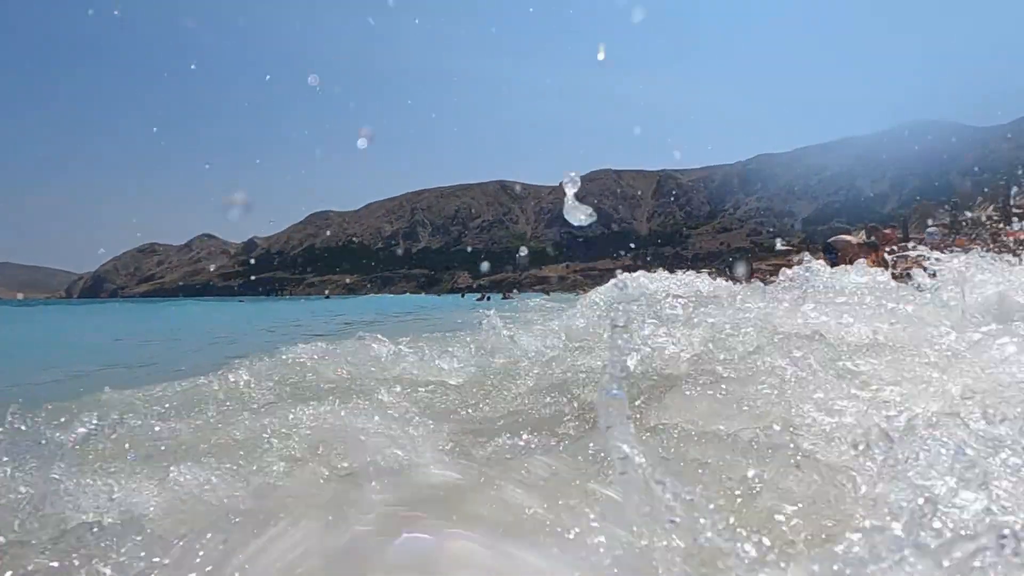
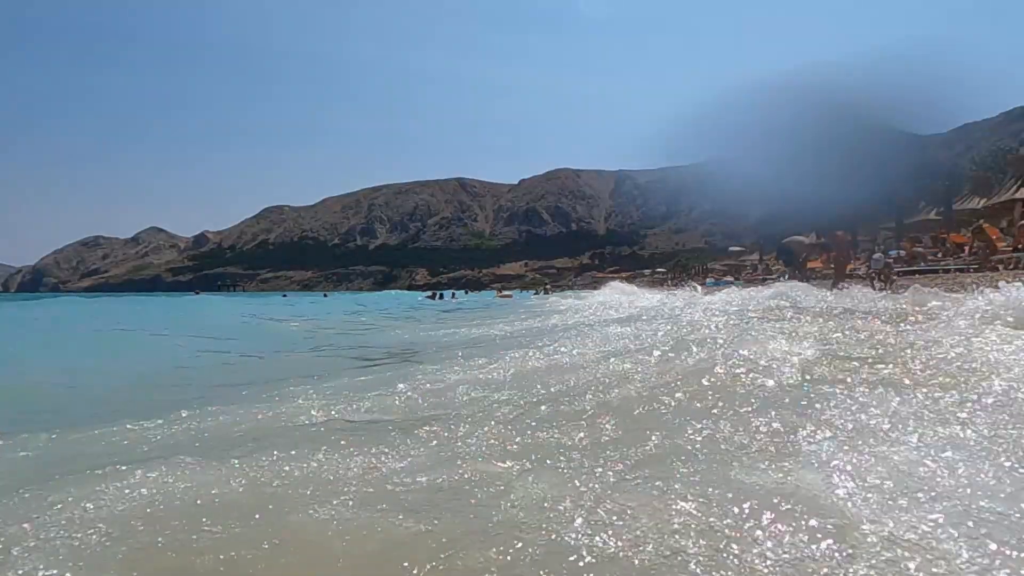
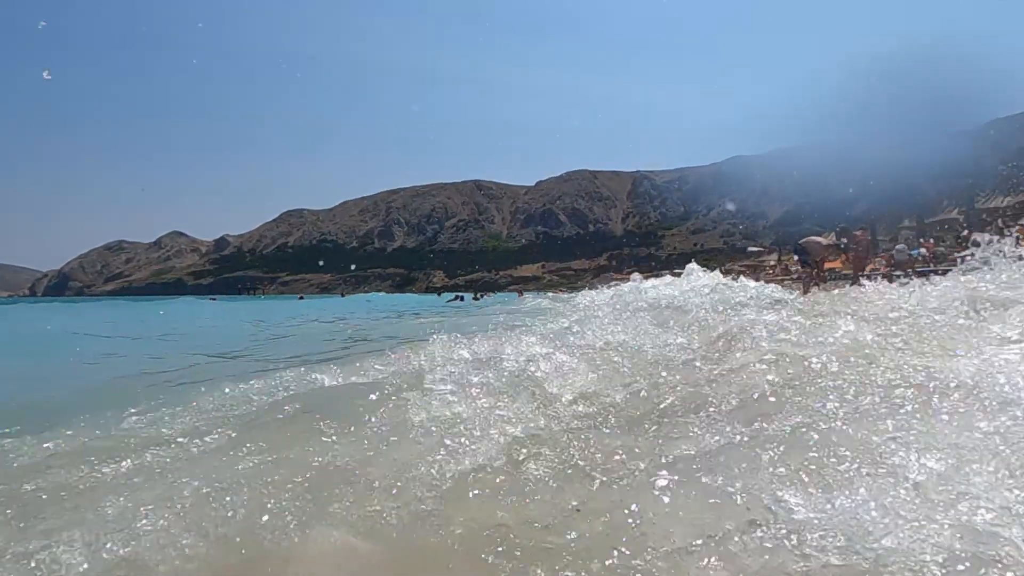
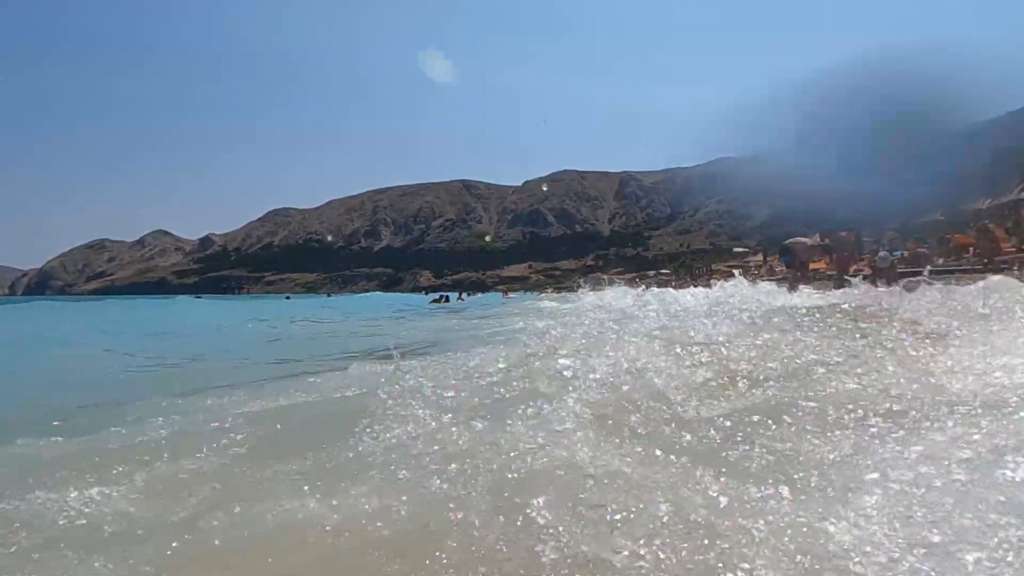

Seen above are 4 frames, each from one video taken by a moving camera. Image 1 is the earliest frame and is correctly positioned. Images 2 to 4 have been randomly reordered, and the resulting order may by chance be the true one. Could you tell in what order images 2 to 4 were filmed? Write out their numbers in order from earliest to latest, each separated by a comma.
3, 4, 2
